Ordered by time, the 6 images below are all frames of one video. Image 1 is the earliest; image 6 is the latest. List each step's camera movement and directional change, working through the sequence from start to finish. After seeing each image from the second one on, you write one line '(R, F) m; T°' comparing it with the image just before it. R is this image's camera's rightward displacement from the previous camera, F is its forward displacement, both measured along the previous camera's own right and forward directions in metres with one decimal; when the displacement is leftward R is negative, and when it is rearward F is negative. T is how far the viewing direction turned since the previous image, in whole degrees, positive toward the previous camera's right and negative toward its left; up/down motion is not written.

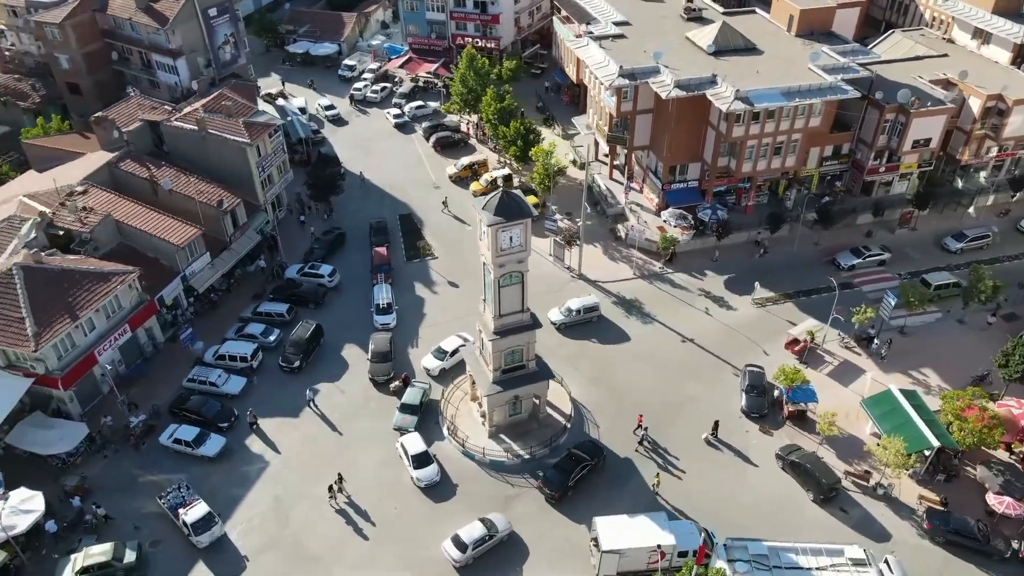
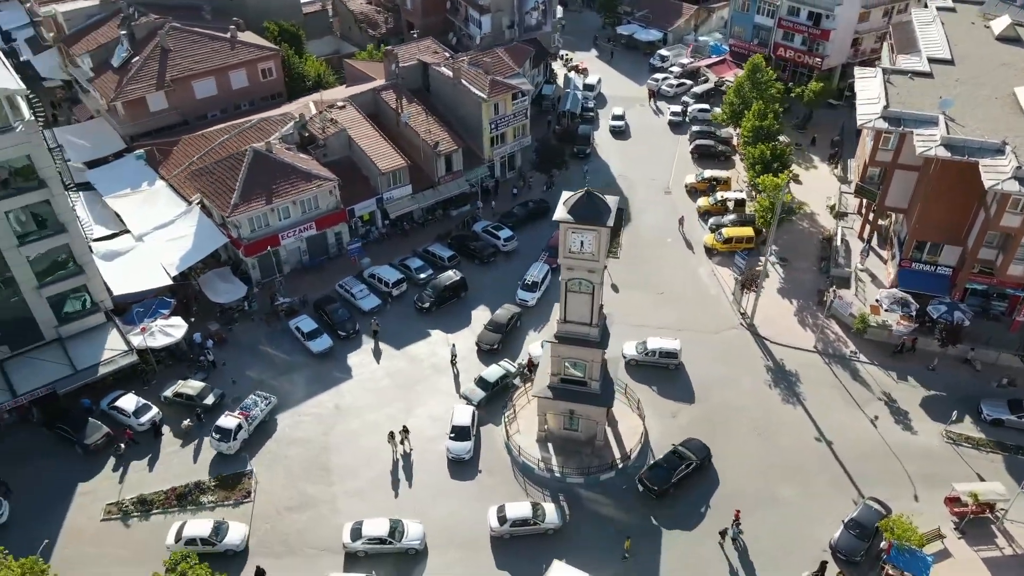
(+13.7, +5.4) m; -26°
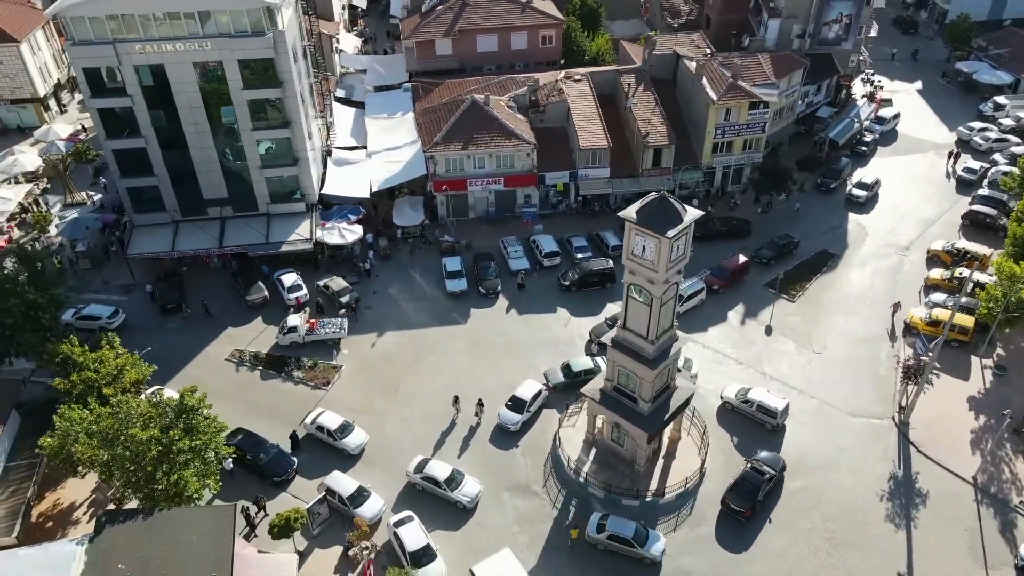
(+12.6, +3.1) m; -24°
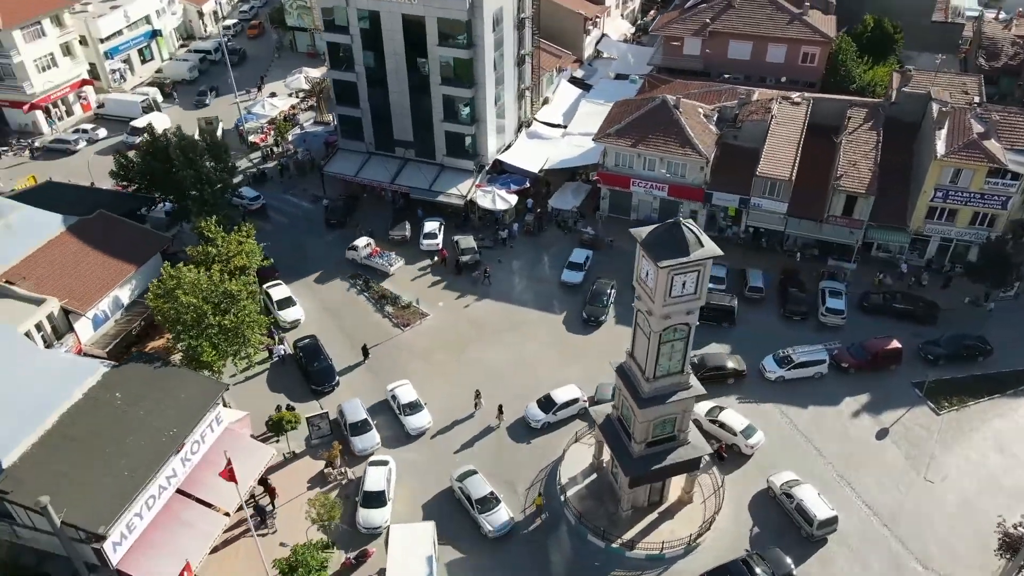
(+13.2, +3.7) m; -23°
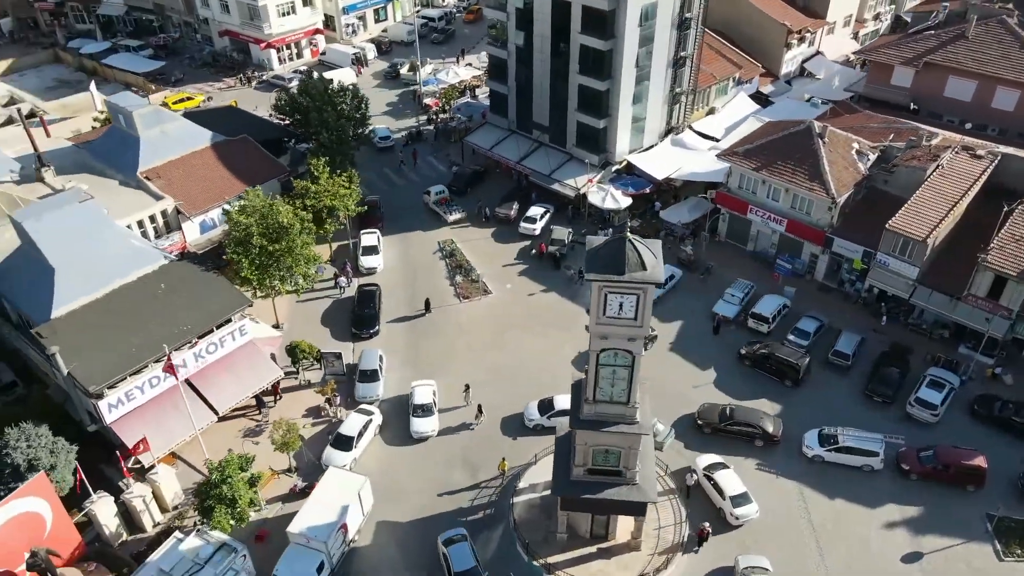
(+11.6, +2.8) m; -18°
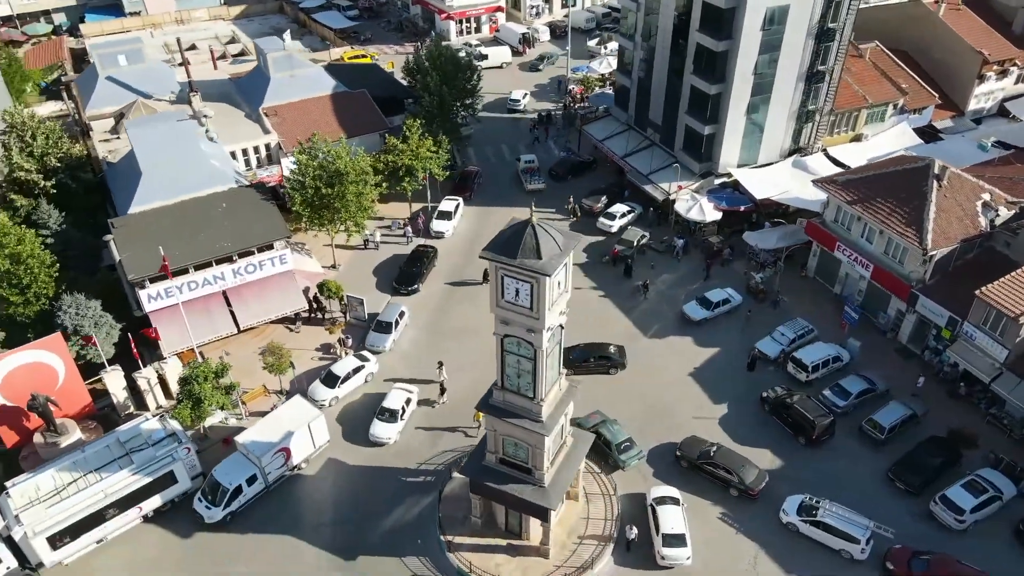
(+11.0, +2.1) m; -16°
